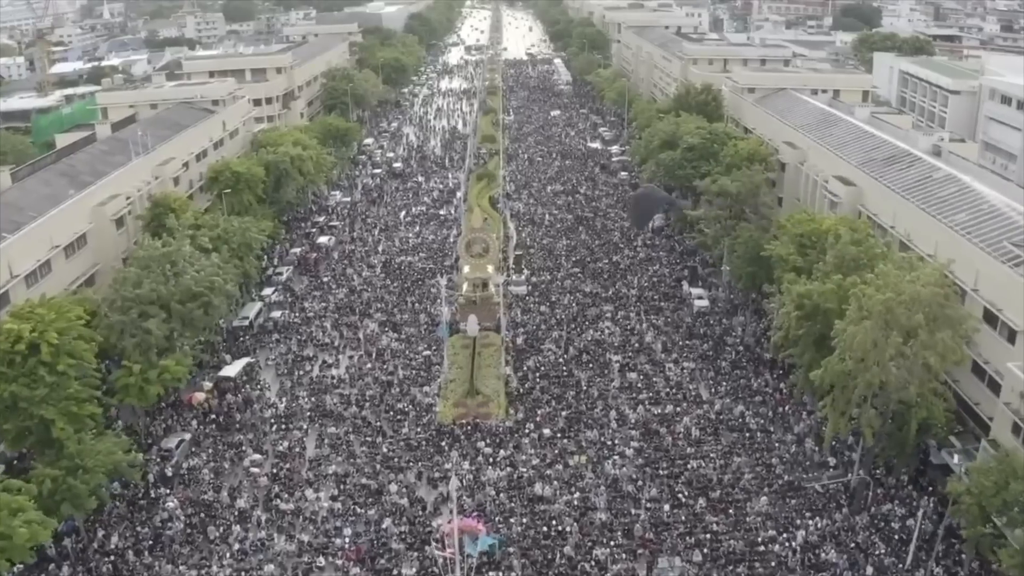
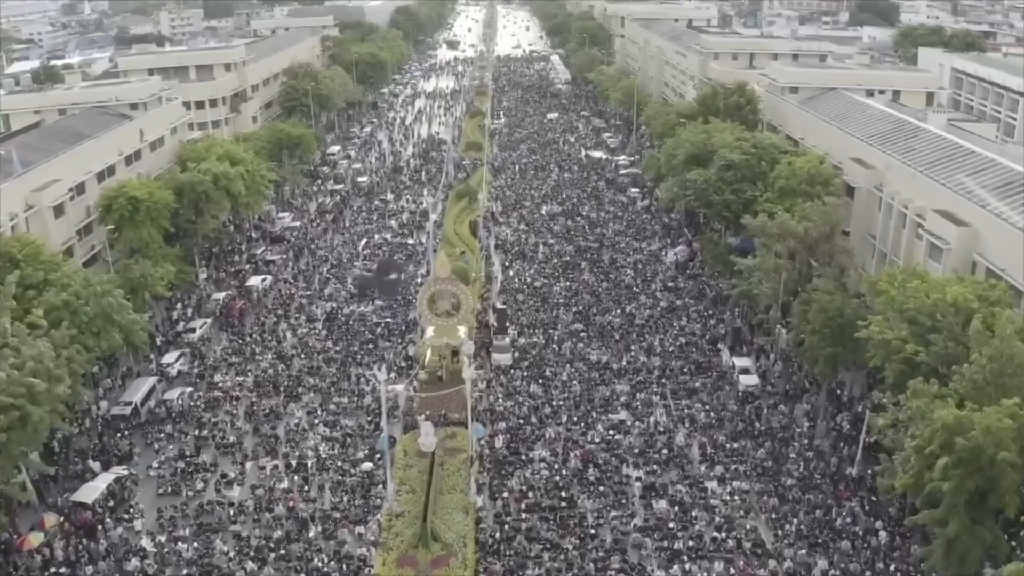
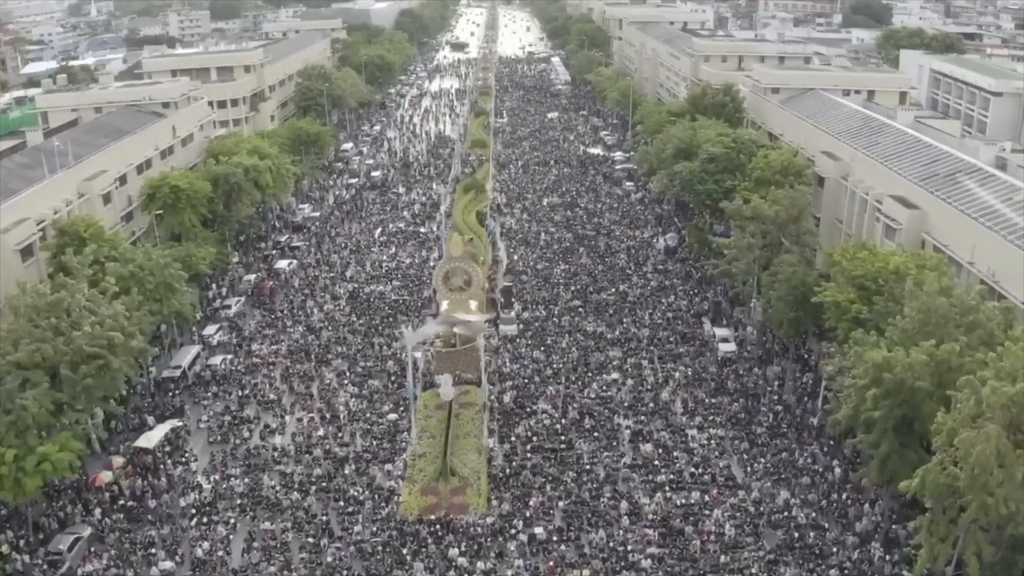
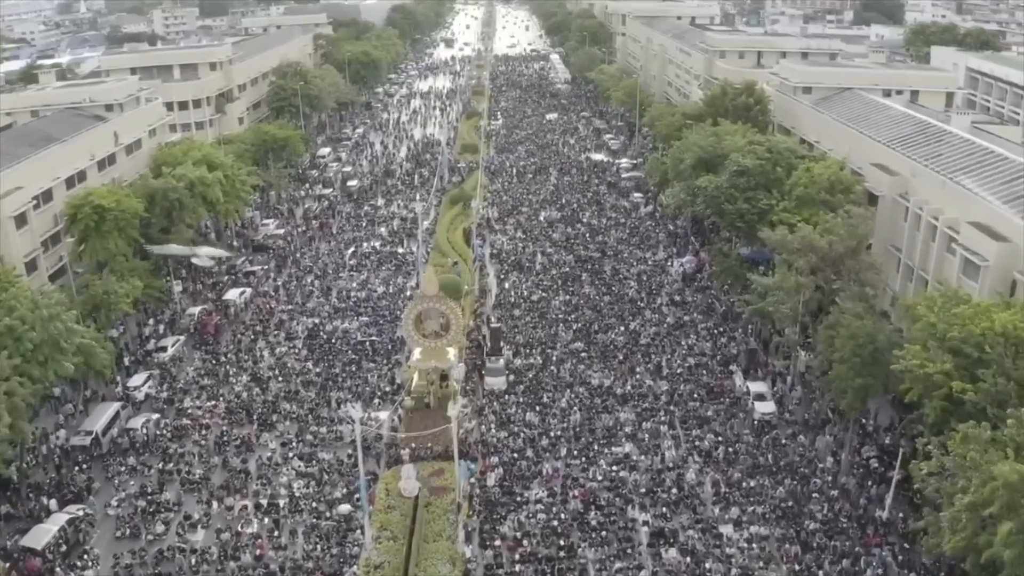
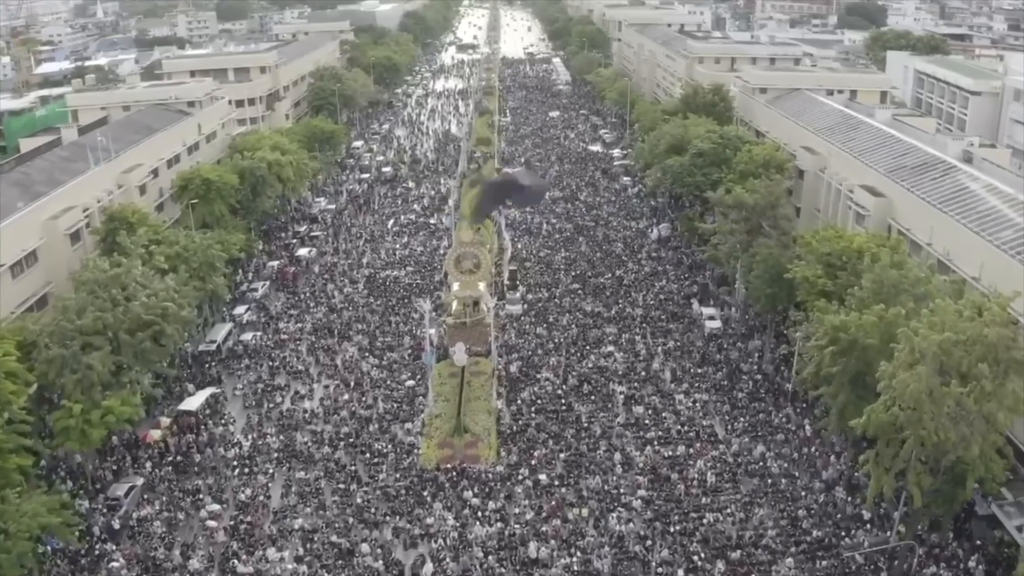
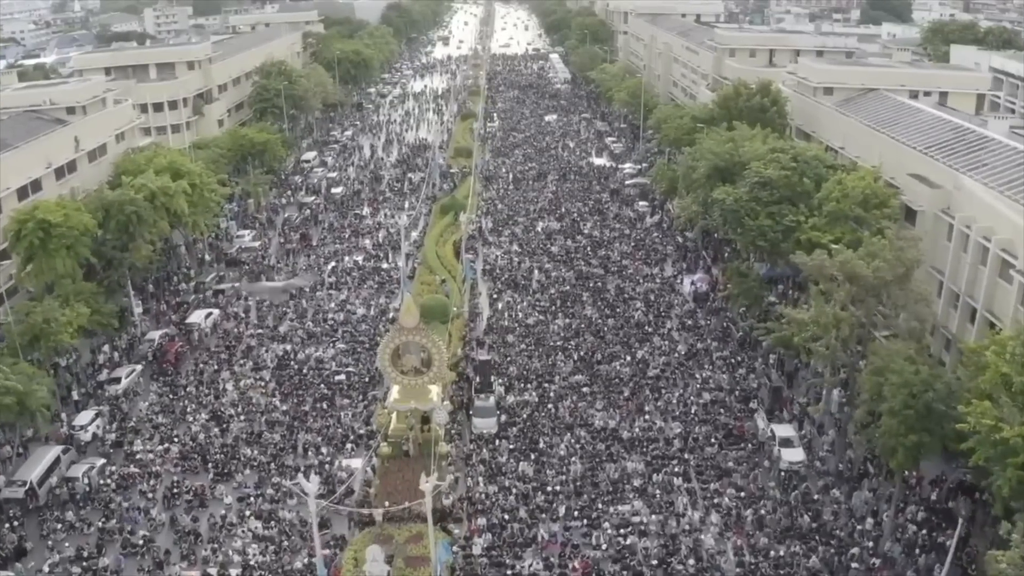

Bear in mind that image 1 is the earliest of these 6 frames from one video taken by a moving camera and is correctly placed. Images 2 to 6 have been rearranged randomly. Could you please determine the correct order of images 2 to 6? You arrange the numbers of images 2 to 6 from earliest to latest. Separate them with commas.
5, 3, 2, 4, 6
